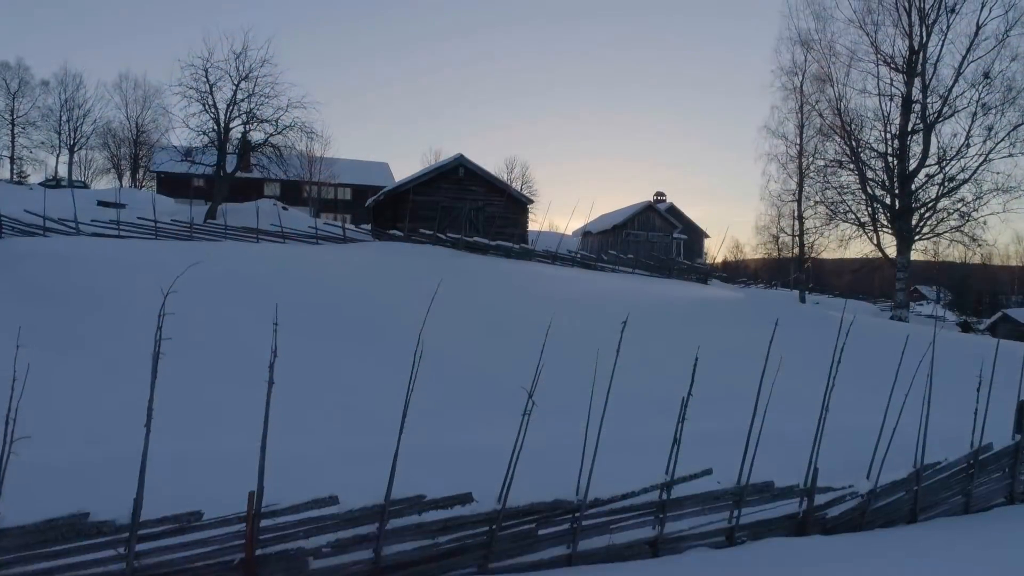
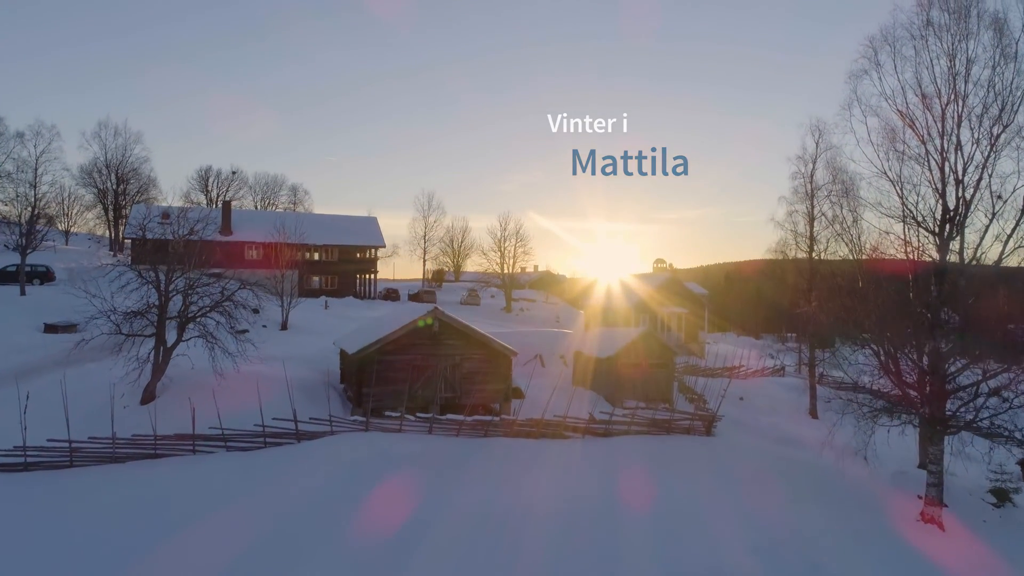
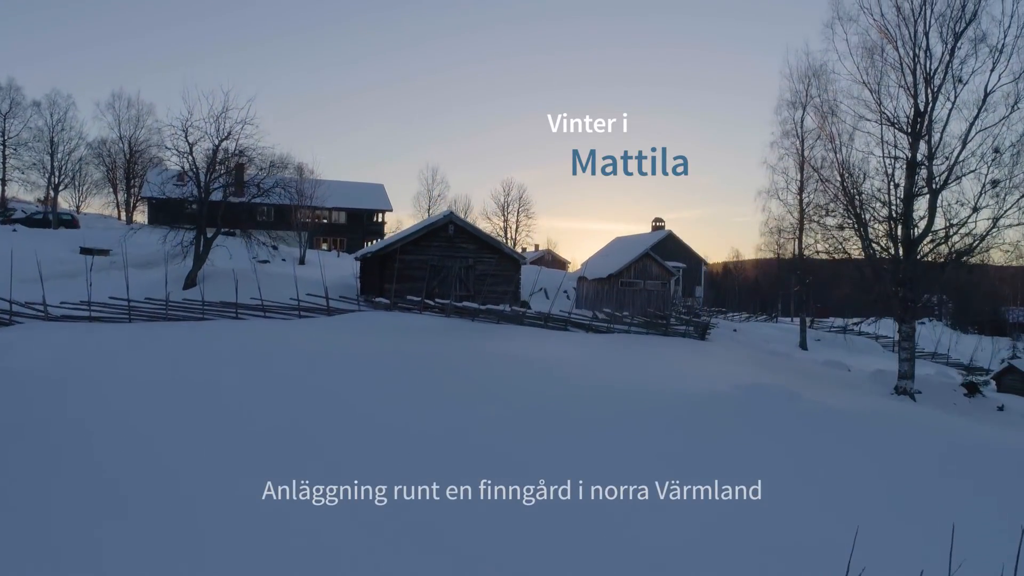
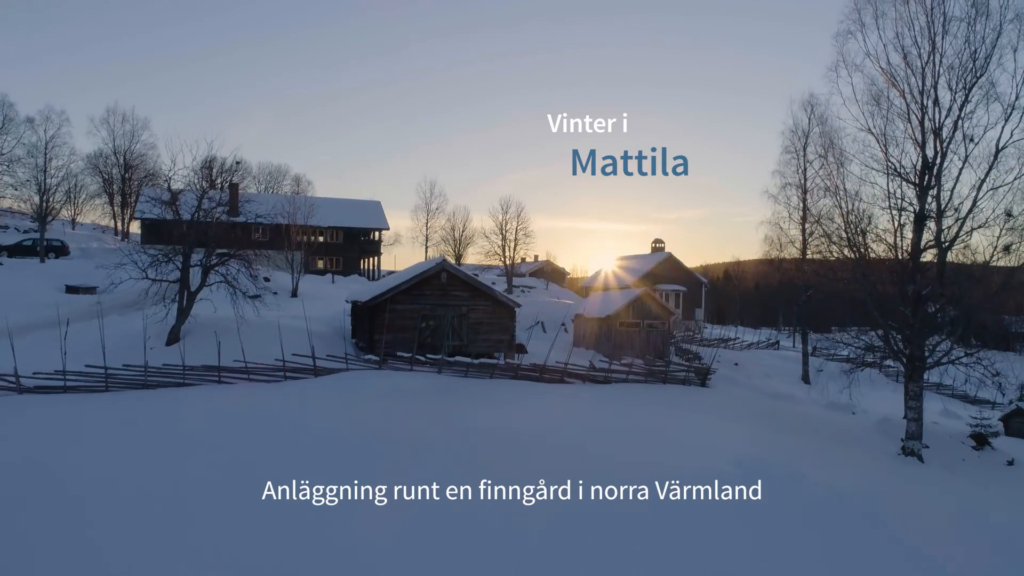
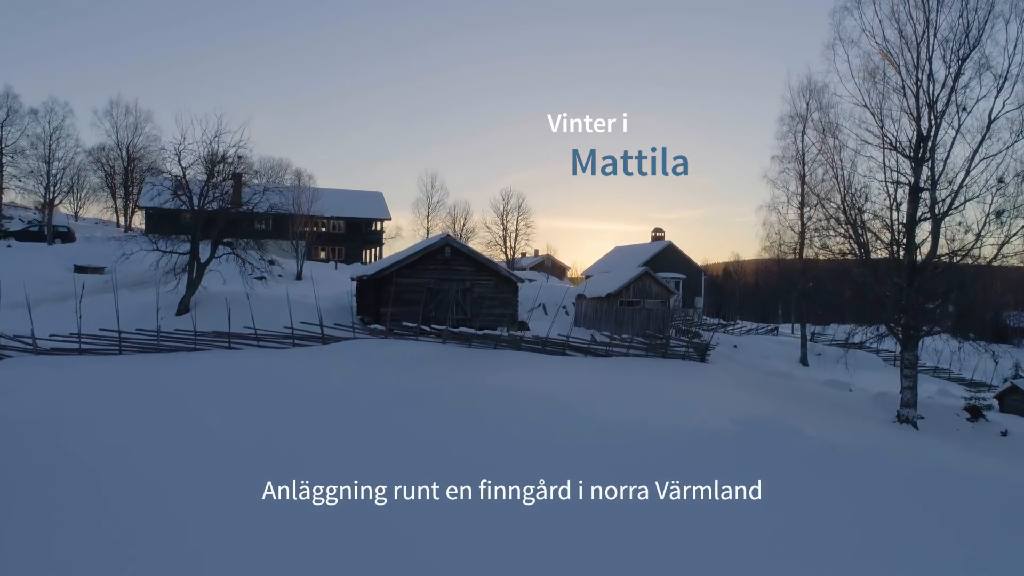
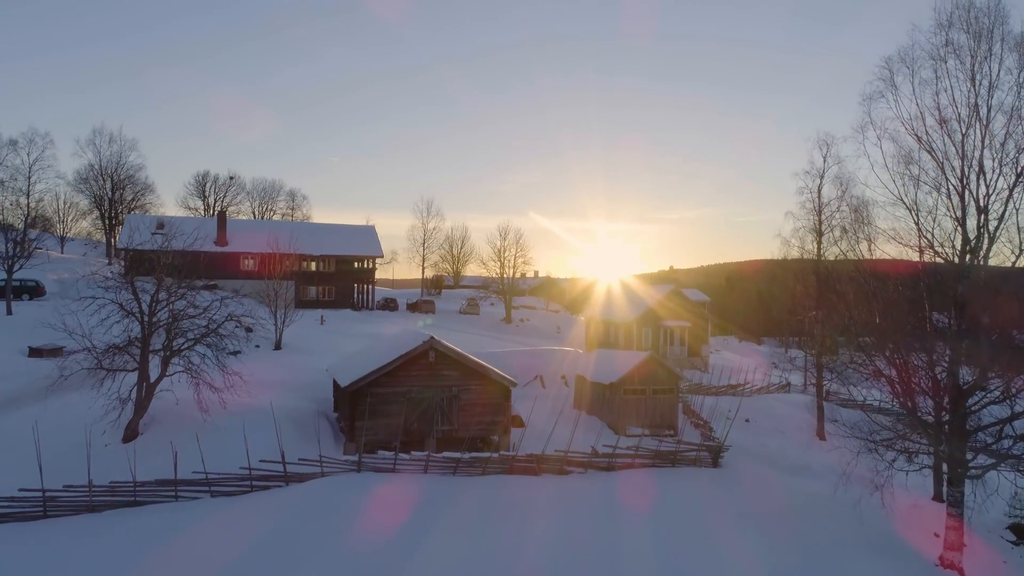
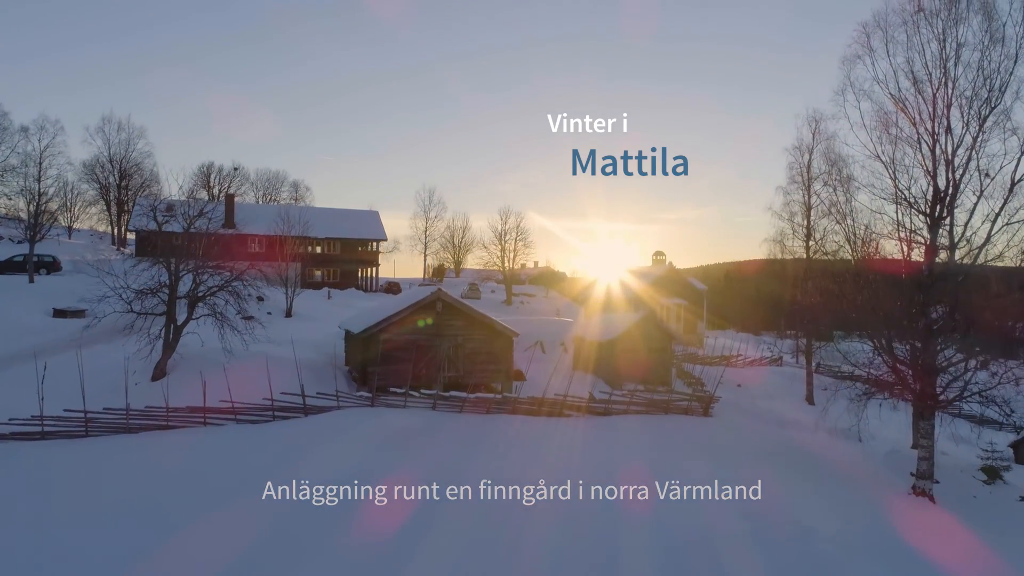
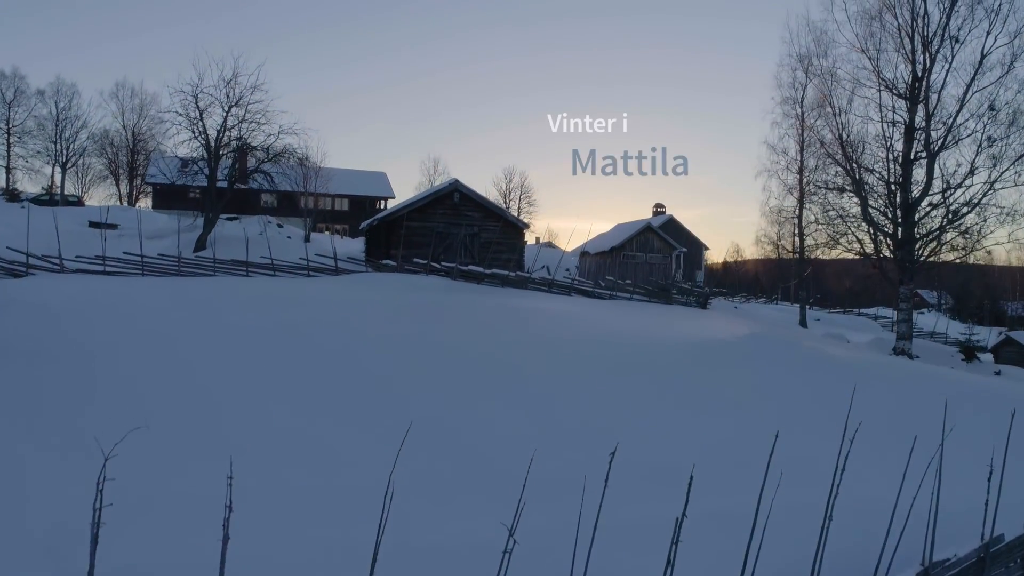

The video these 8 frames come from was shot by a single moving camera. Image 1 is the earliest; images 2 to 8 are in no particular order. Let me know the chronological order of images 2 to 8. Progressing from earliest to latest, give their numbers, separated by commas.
8, 3, 5, 4, 7, 2, 6
